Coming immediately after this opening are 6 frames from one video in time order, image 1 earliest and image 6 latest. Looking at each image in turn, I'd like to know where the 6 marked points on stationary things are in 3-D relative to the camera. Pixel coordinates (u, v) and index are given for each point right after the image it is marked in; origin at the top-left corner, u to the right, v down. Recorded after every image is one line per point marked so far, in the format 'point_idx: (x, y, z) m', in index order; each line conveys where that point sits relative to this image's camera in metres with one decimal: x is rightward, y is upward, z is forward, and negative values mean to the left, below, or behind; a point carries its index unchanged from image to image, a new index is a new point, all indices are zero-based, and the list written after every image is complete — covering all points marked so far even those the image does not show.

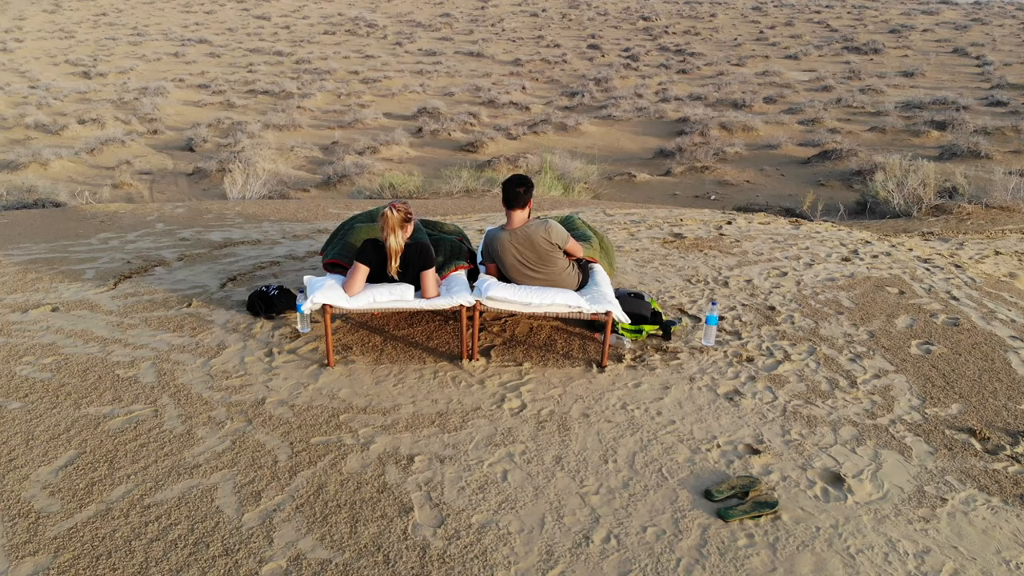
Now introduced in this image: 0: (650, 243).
0: (+0.5, +0.2, +3.1) m
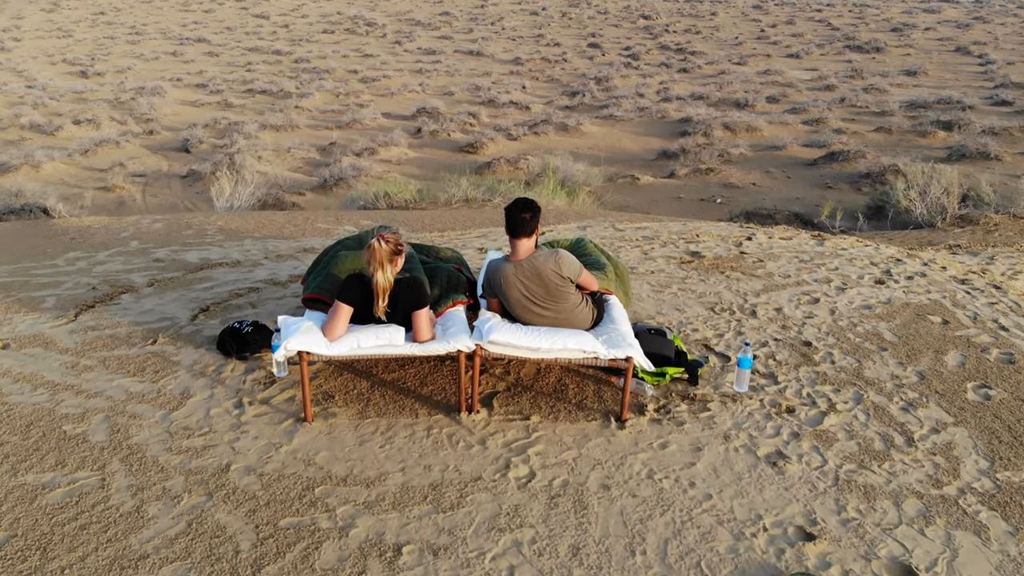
0: (+0.5, +0.1, +2.9) m
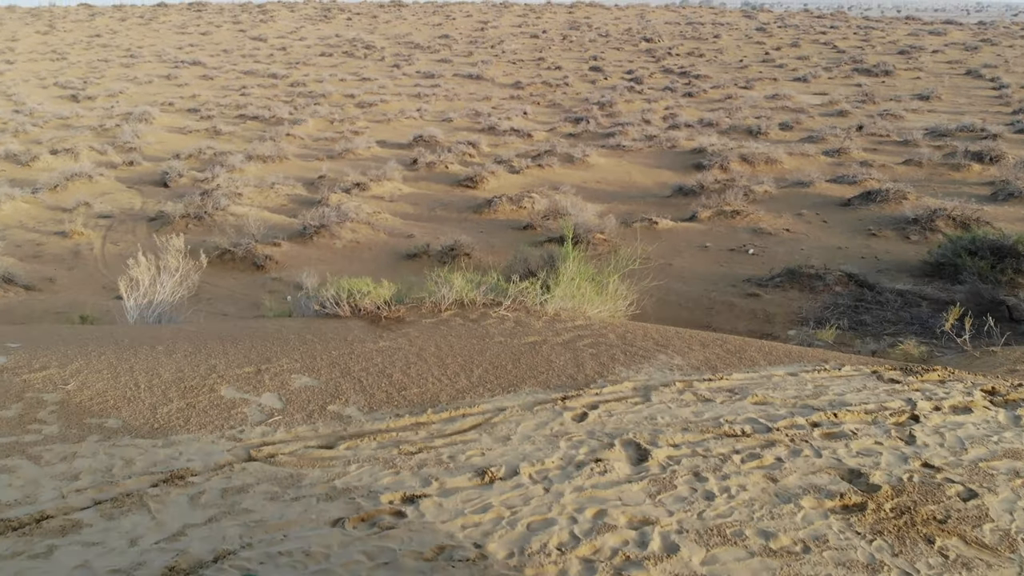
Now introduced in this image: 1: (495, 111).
0: (+0.5, -0.4, +1.6) m
1: (-0.3, +3.6, +18.8) m
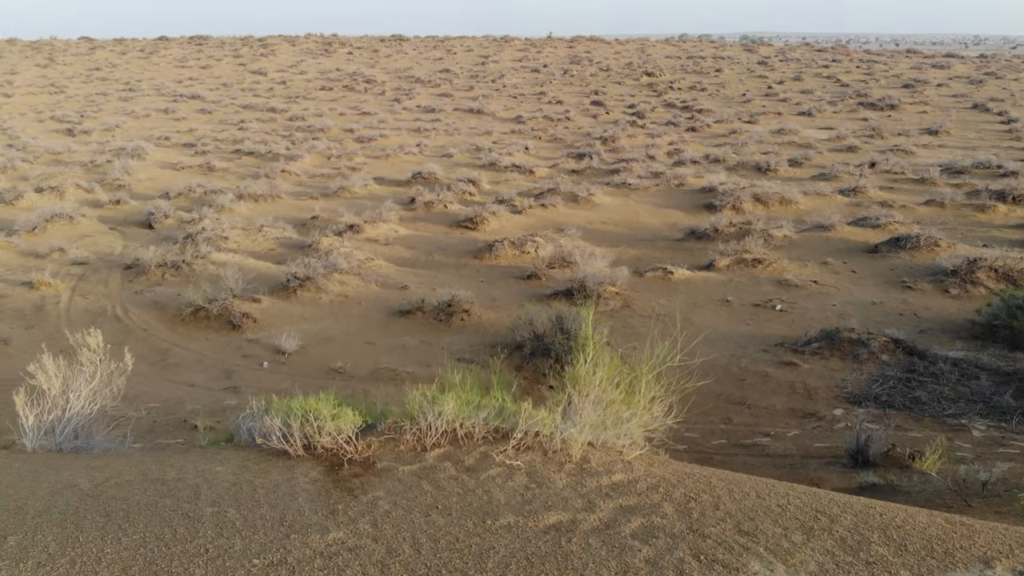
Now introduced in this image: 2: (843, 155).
0: (+0.5, -0.7, +0.8) m
1: (-0.3, +2.8, +18.1) m
2: (+6.2, +2.5, +17.2) m
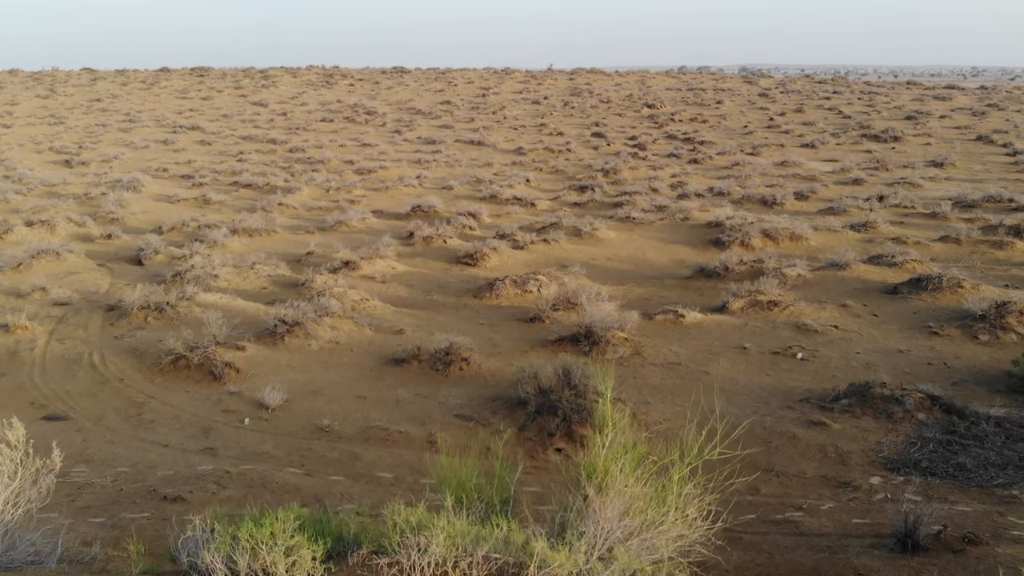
0: (+0.6, -0.8, +0.2) m
1: (-0.3, +2.1, +17.7) m
2: (+6.3, +1.8, +16.8) m
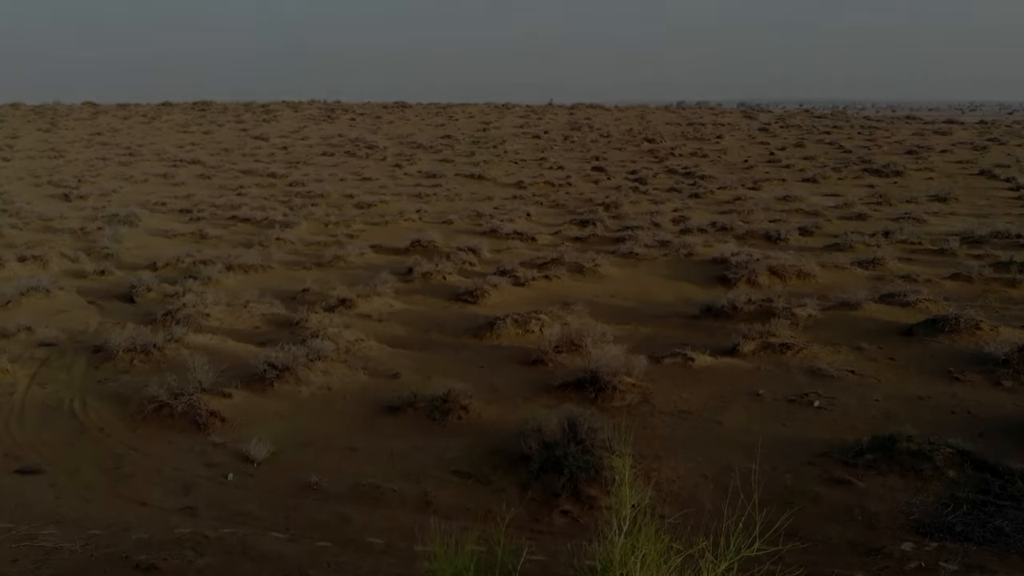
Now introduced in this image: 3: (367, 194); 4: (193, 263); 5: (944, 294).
0: (+0.6, -0.9, -0.1) m
1: (-0.3, +1.3, +17.4) m
2: (+6.3, +1.1, +16.5) m
3: (-3.2, +1.9, +19.6) m
4: (-4.9, +0.3, +13.9) m
5: (+5.6, -0.1, +11.7) m
